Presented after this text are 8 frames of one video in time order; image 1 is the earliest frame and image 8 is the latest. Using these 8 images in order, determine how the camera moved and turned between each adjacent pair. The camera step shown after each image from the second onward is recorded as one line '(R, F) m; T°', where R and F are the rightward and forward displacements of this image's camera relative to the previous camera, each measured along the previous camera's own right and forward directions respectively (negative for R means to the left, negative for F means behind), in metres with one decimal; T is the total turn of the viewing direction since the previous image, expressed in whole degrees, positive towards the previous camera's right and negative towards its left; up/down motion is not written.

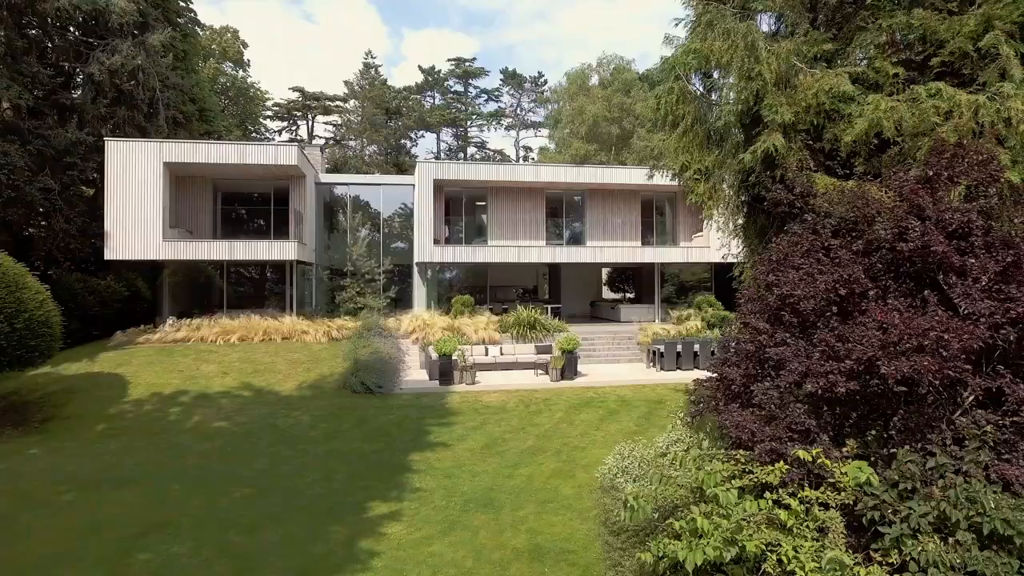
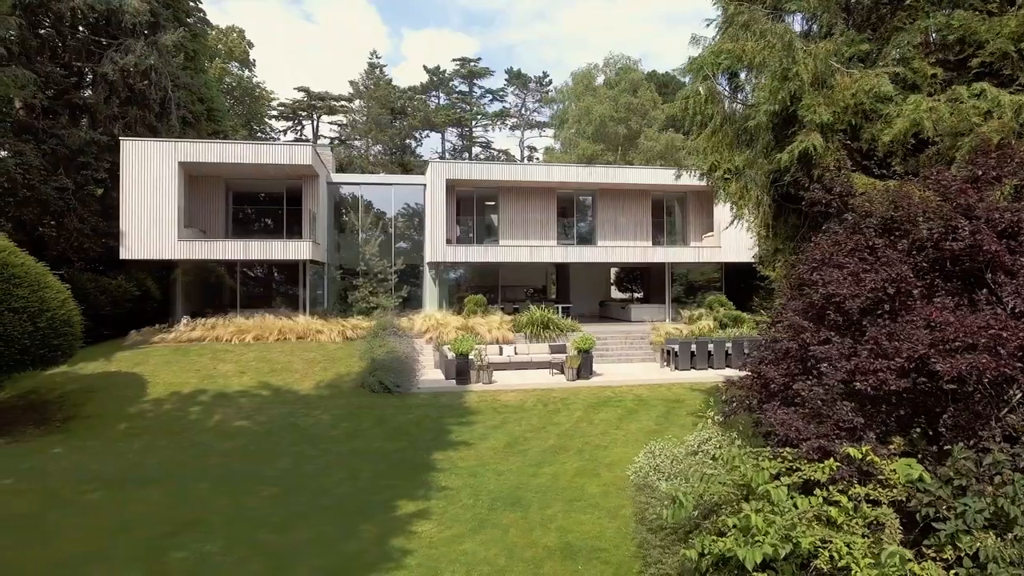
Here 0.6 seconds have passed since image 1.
(-0.4, 0.0) m; 0°
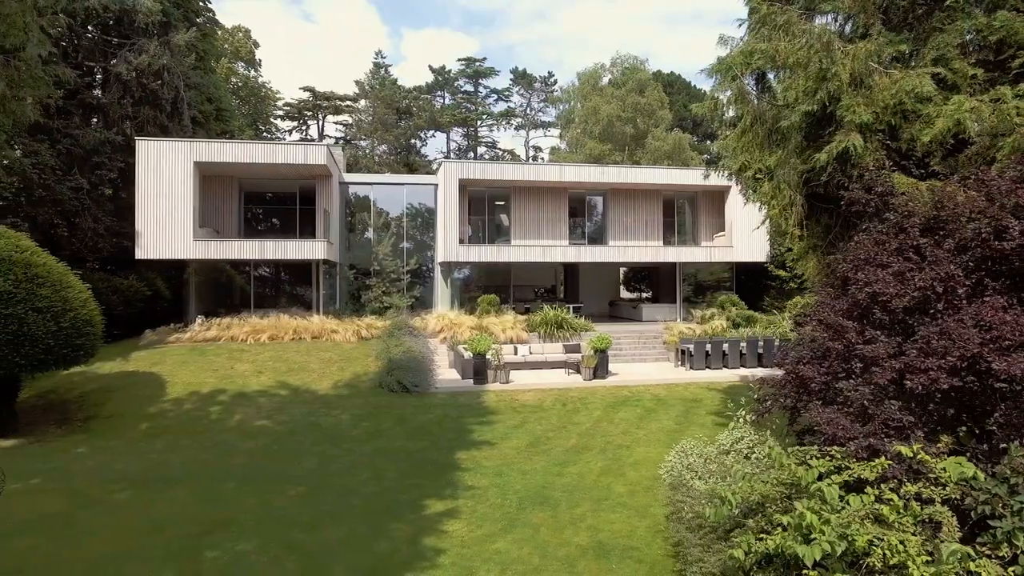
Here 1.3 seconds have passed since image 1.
(-0.4, 0.0) m; 0°
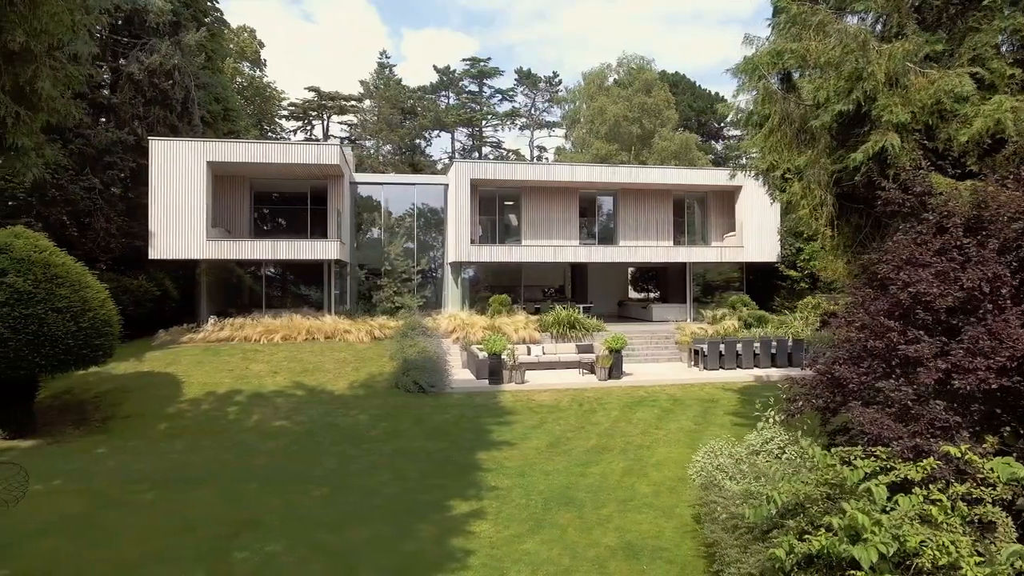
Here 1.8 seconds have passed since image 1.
(-0.3, 0.0) m; 0°
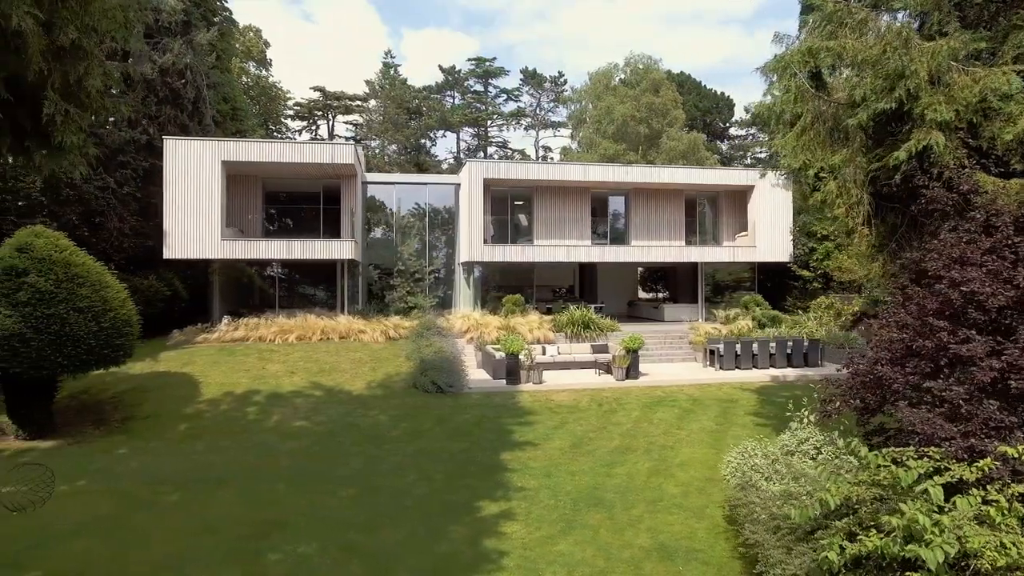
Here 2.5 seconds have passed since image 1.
(-0.4, 0.0) m; 0°
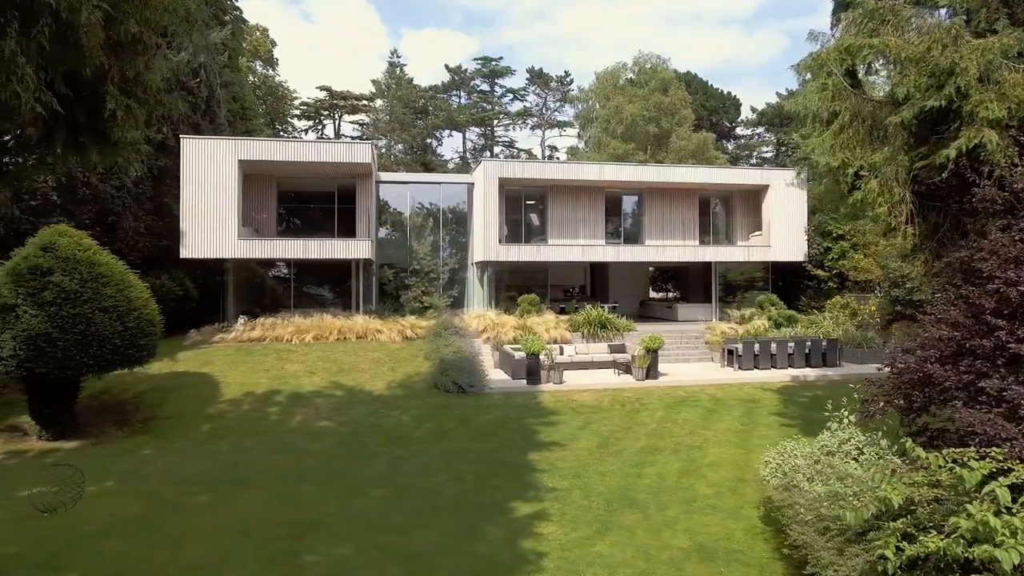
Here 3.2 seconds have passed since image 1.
(-0.4, +0.1) m; 0°
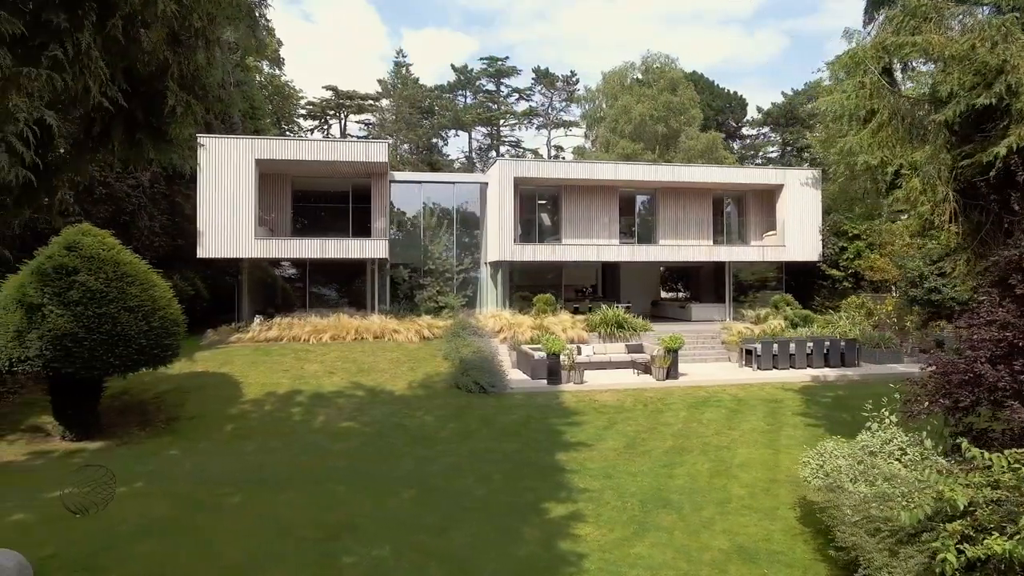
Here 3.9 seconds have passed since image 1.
(-0.4, +0.1) m; 0°
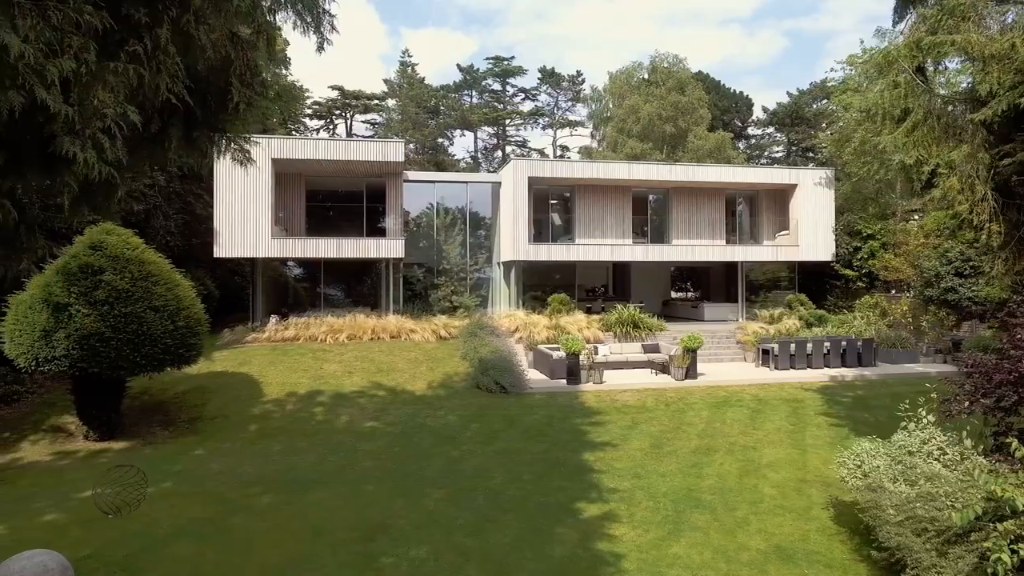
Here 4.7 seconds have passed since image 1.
(-0.4, 0.0) m; 0°
